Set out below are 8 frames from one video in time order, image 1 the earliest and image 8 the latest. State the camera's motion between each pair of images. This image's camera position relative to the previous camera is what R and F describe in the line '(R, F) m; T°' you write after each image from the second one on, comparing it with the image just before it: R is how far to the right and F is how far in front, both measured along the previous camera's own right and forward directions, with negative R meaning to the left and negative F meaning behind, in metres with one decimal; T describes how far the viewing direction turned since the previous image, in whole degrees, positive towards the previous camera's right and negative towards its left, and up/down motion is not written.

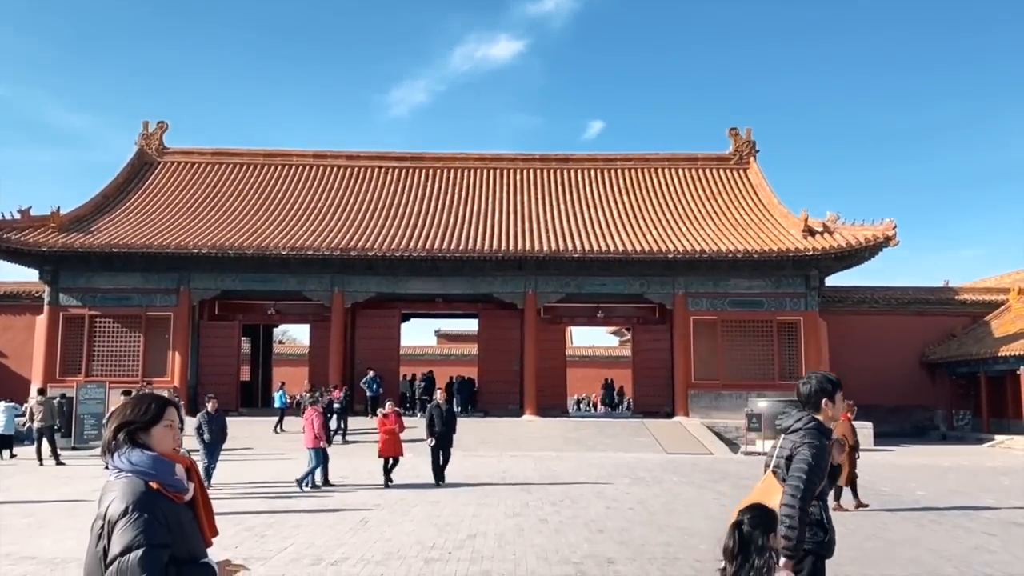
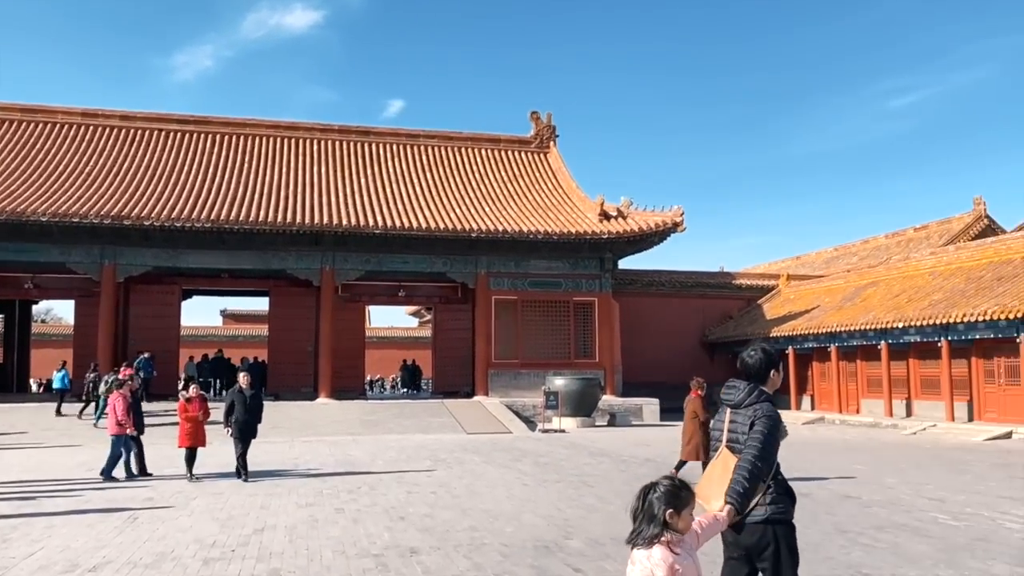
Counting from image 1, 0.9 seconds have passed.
(0.0, +0.4) m; +13°
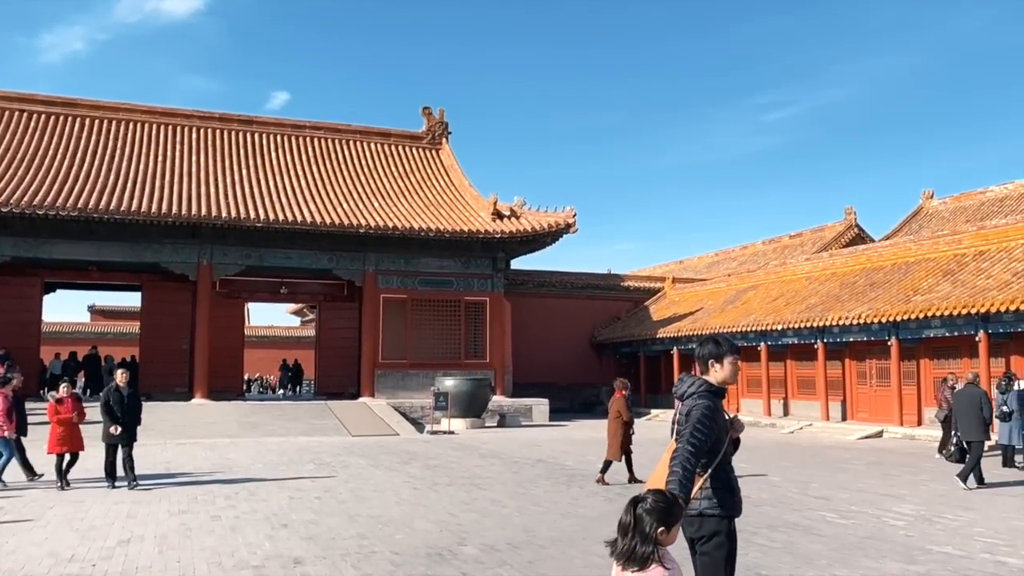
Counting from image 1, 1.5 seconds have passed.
(-0.1, +0.3) m; +7°
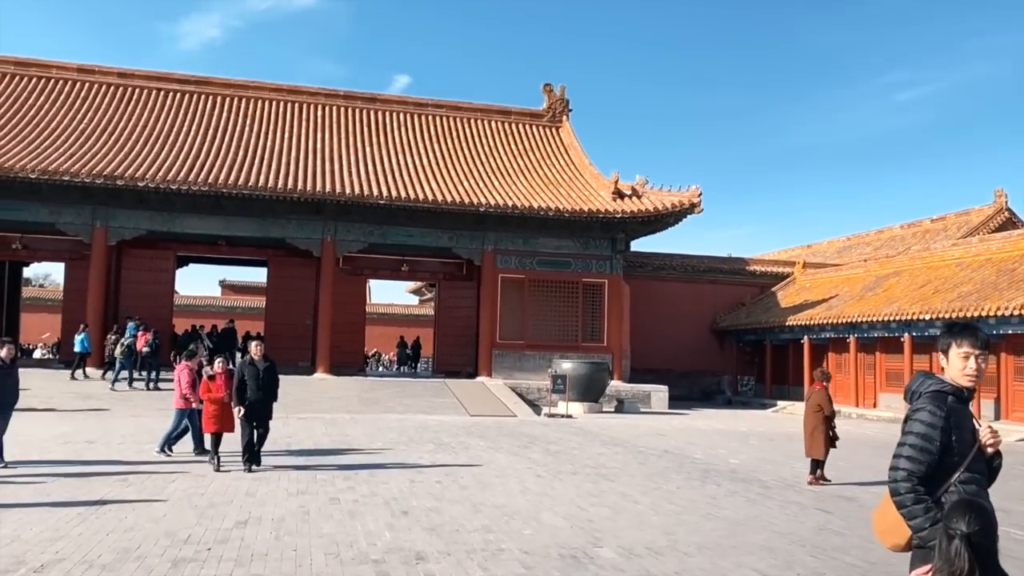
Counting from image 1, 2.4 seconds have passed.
(-0.2, +0.5) m; -7°
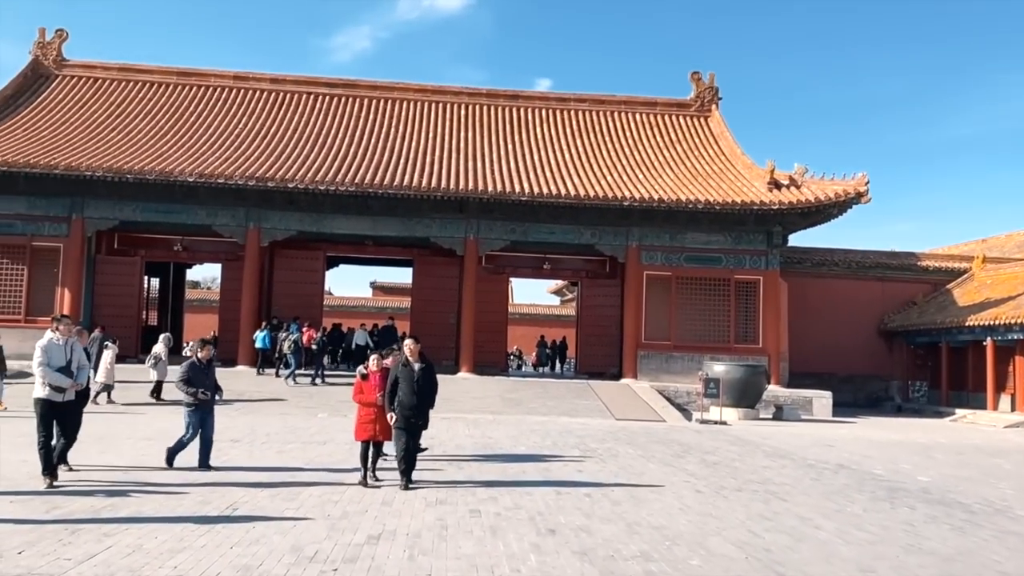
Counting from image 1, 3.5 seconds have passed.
(-0.1, +0.7) m; -9°
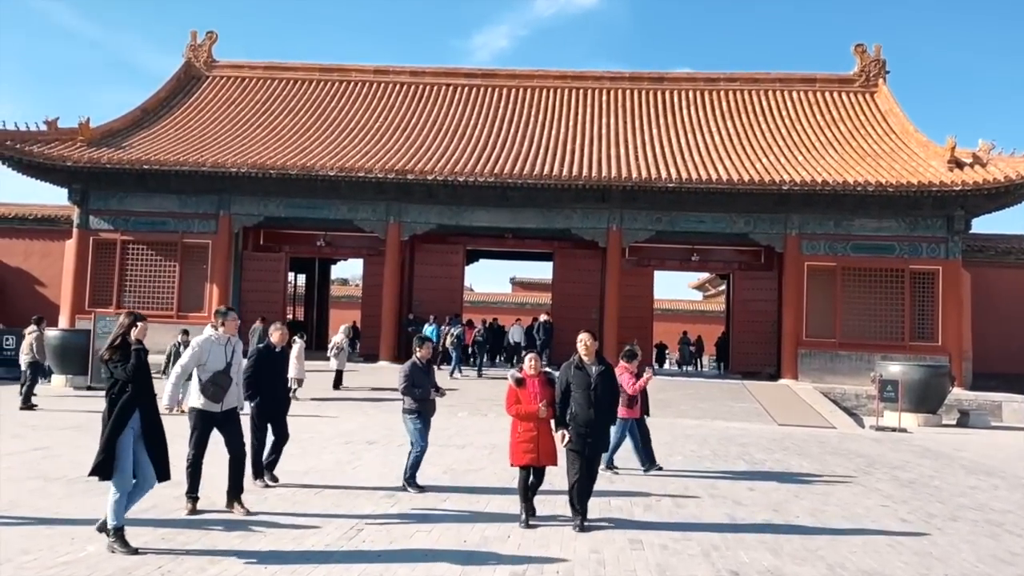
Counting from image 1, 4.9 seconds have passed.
(-0.2, +0.9) m; -9°
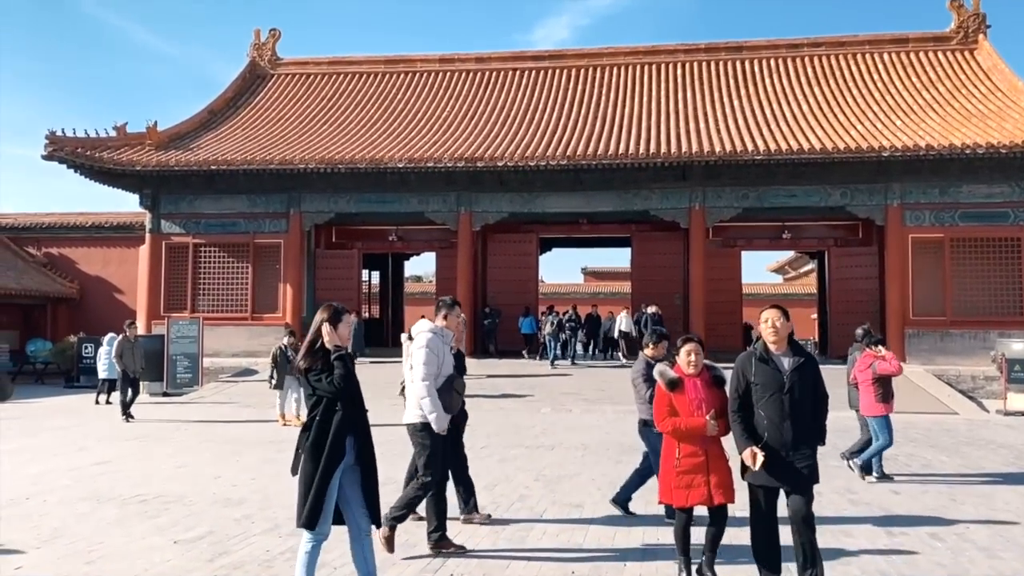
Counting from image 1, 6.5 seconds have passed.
(-0.2, +0.8) m; -5°
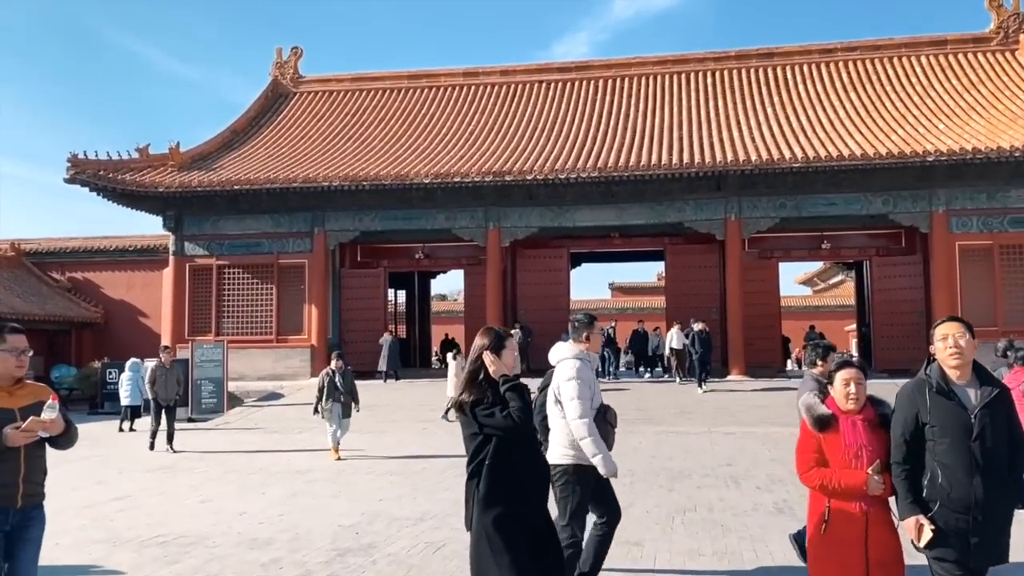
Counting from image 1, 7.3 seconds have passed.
(-0.1, +0.5) m; -2°
